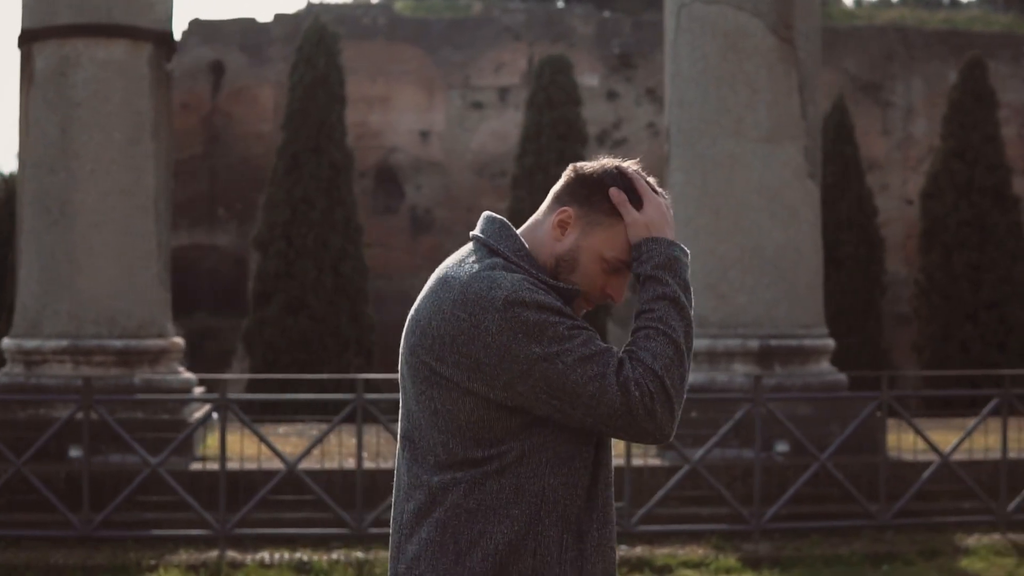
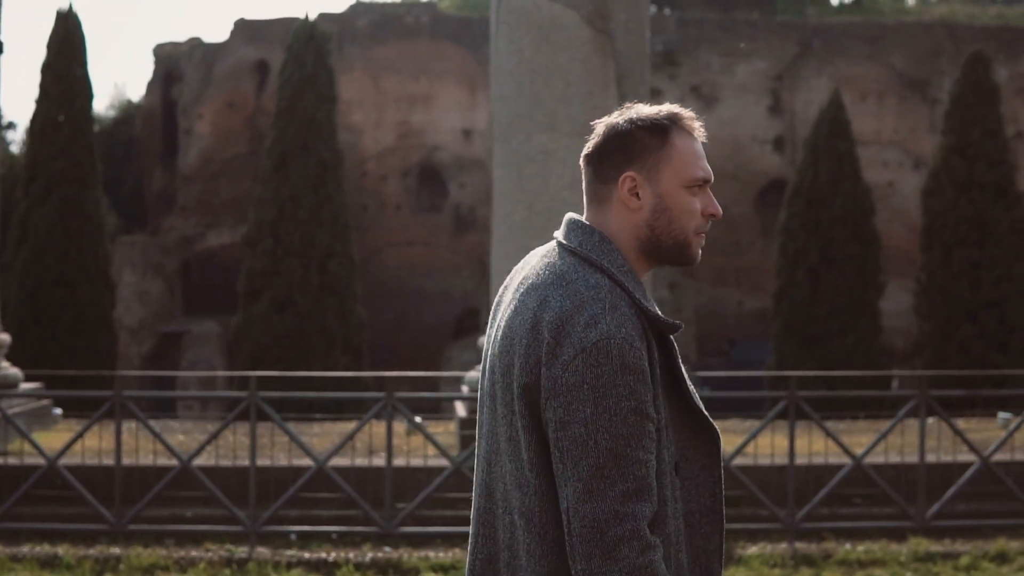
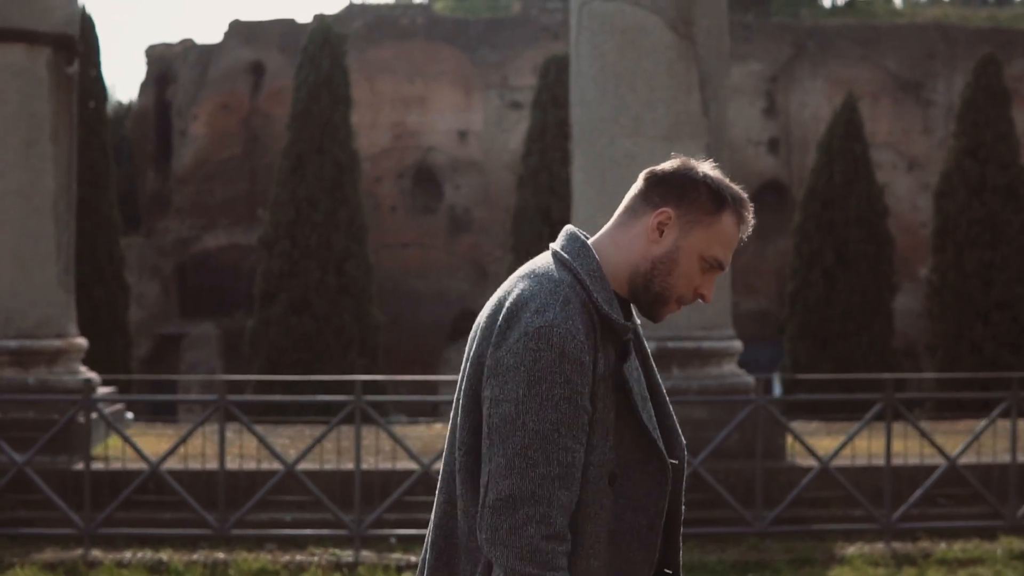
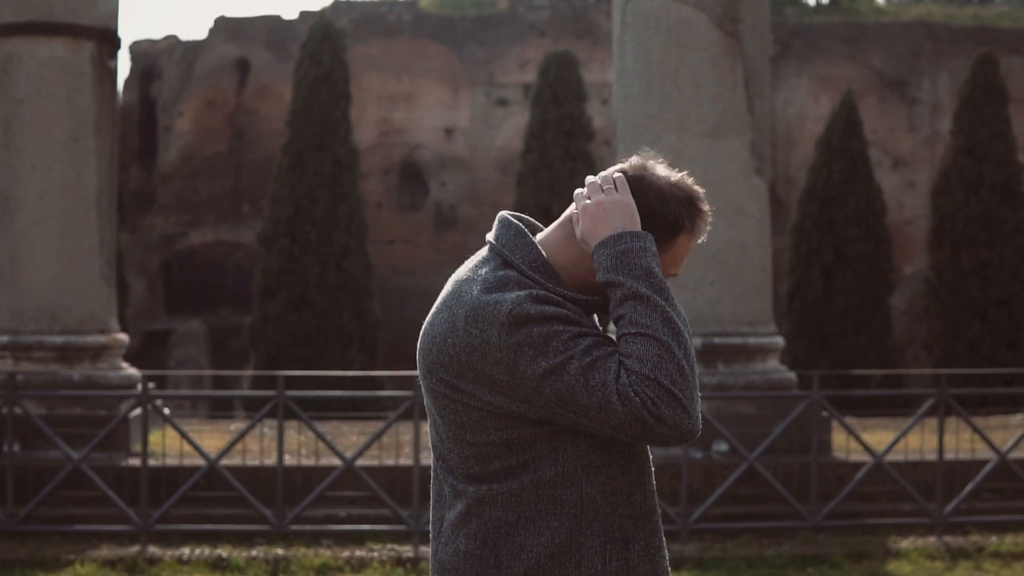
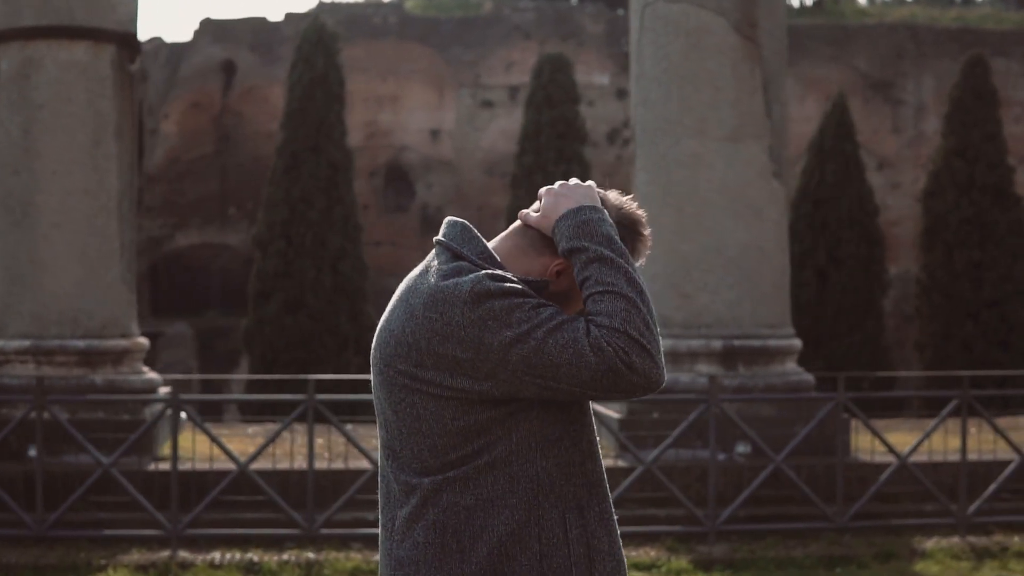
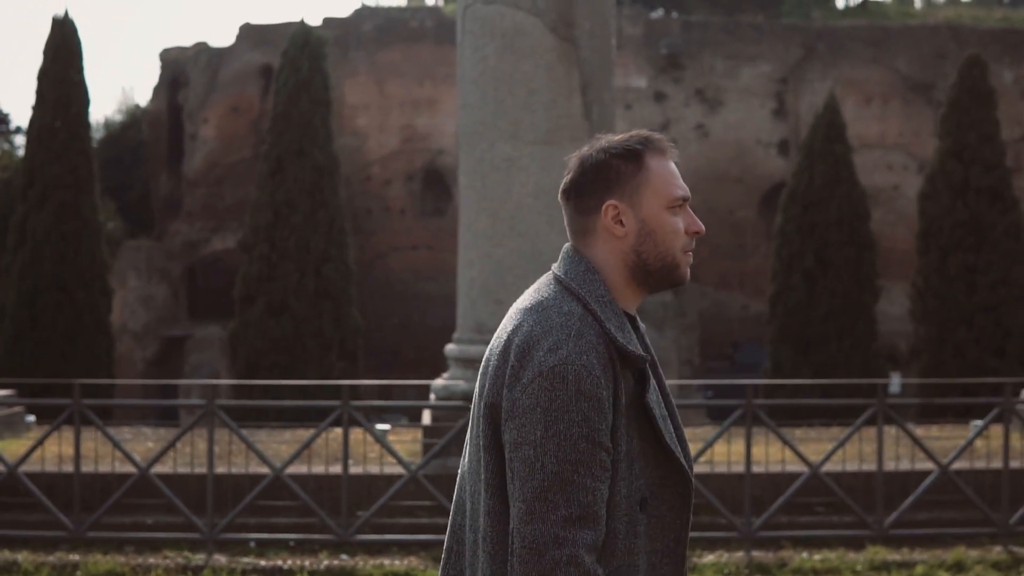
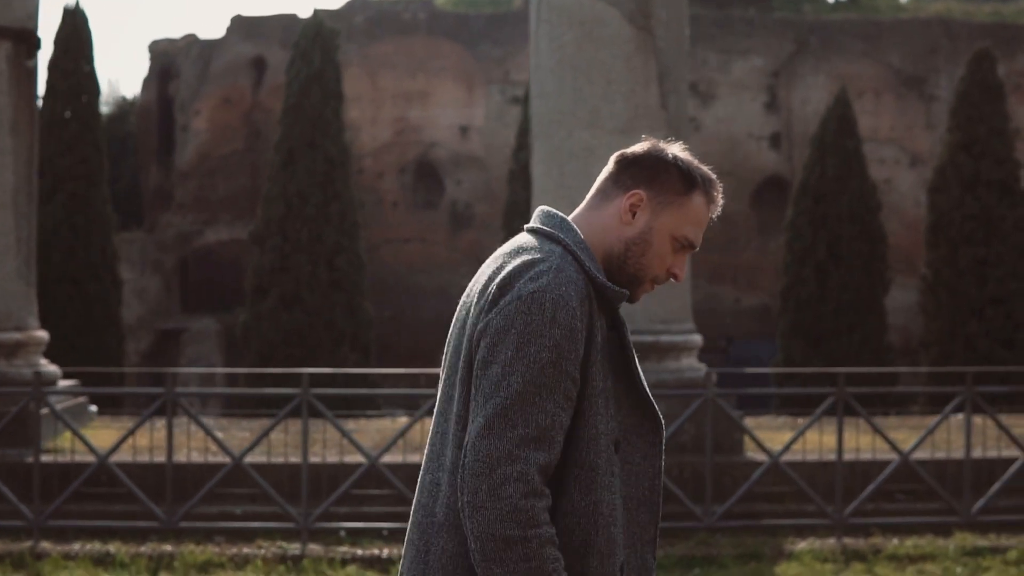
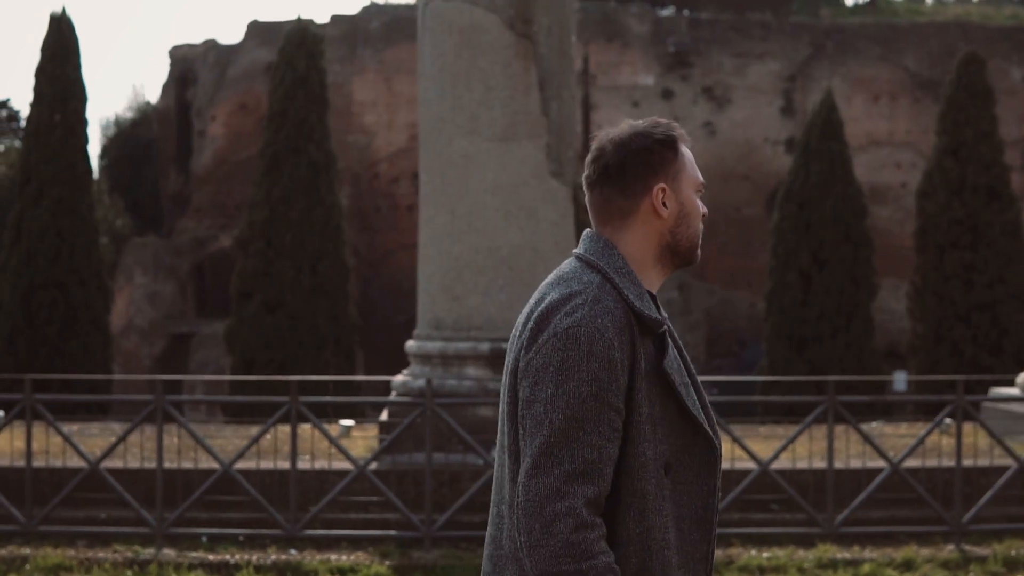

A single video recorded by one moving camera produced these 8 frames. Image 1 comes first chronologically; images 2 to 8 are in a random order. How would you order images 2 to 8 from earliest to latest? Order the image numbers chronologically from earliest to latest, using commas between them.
5, 4, 3, 7, 2, 6, 8
